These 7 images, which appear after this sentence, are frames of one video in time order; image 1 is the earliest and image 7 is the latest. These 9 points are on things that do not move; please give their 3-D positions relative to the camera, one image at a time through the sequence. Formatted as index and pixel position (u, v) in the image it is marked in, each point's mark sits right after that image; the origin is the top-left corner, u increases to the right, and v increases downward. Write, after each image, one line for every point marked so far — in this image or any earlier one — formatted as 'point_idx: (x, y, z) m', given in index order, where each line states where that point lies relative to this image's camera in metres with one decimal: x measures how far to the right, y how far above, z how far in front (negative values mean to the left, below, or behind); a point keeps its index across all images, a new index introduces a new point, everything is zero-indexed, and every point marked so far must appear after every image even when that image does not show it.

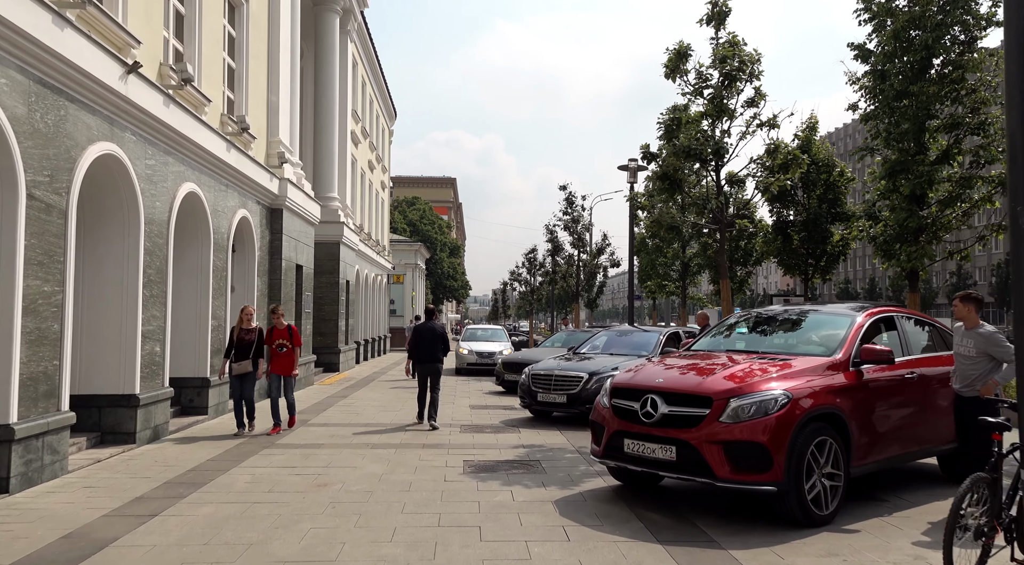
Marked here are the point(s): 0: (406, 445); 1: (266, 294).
0: (-1.3, -2.0, +9.4) m
1: (-4.8, -0.2, +14.7) m
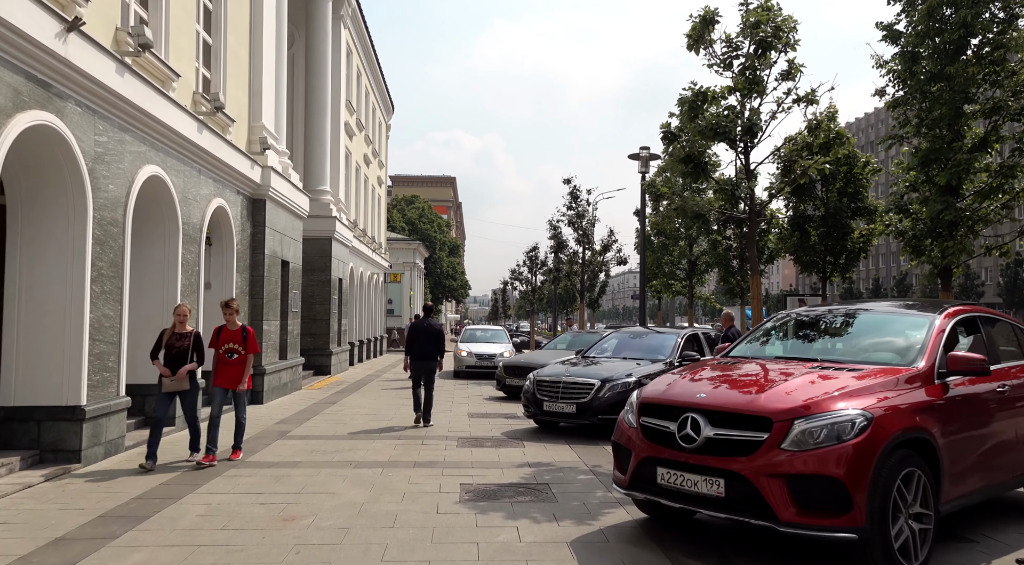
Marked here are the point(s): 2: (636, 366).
0: (-1.3, -2.0, +8.2) m
1: (-4.8, -0.2, +13.6) m
2: (+1.8, -1.2, +10.8) m
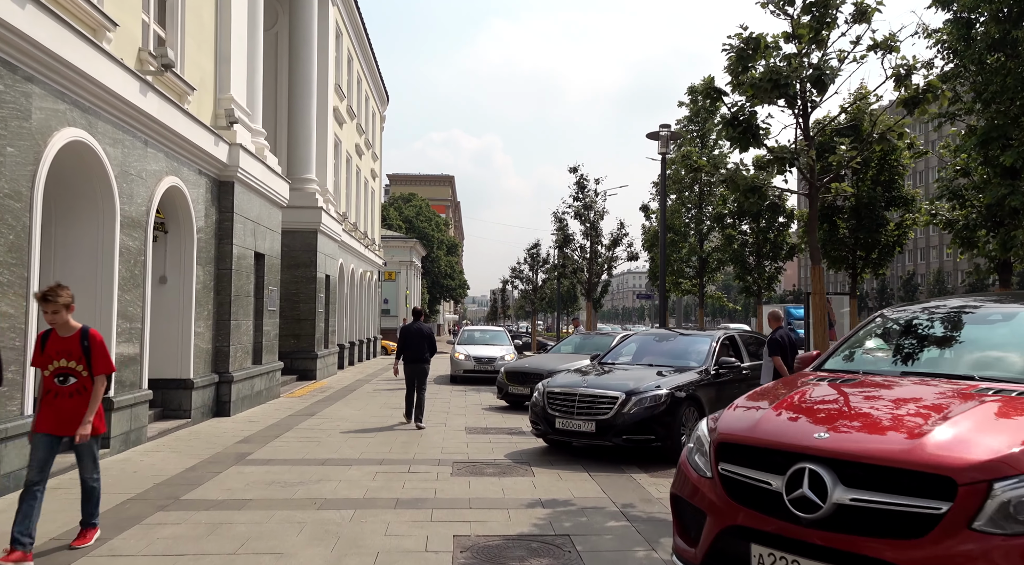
0: (-1.2, -1.9, +6.4) m
1: (-4.7, -0.1, +11.8) m
2: (+1.8, -1.1, +9.1) m
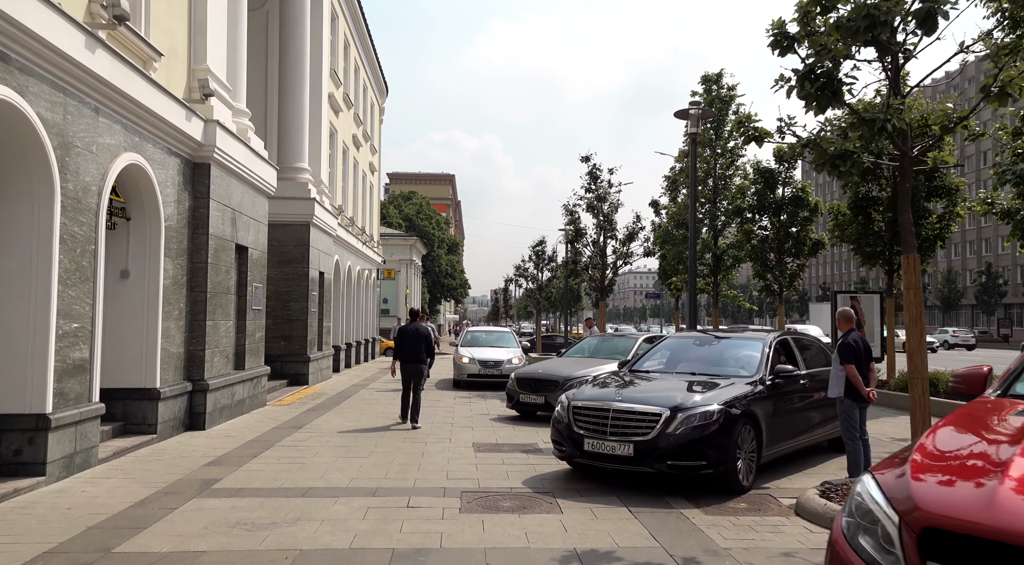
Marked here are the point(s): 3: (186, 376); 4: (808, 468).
0: (-1.0, -1.8, +5.0) m
1: (-4.6, 0.0, +10.4) m
2: (+2.0, -1.0, +7.6) m
3: (-4.6, -1.3, +10.6) m
4: (+3.2, -2.0, +8.1) m
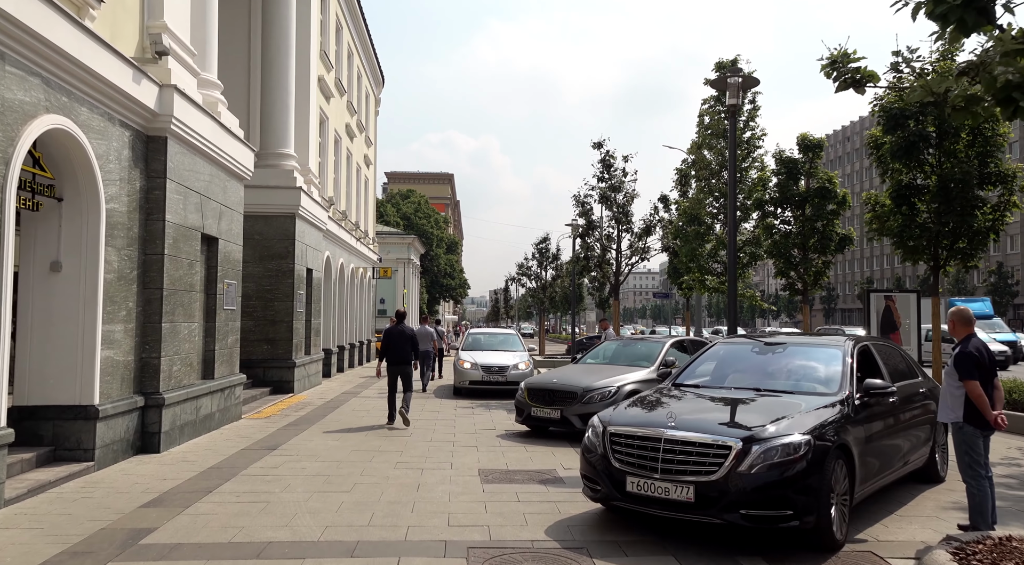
0: (-0.9, -1.8, +3.3) m
1: (-4.4, 0.0, +8.7) m
2: (+2.2, -1.0, +6.0) m
3: (-4.4, -1.3, +8.9) m
4: (+3.3, -2.0, +6.4) m
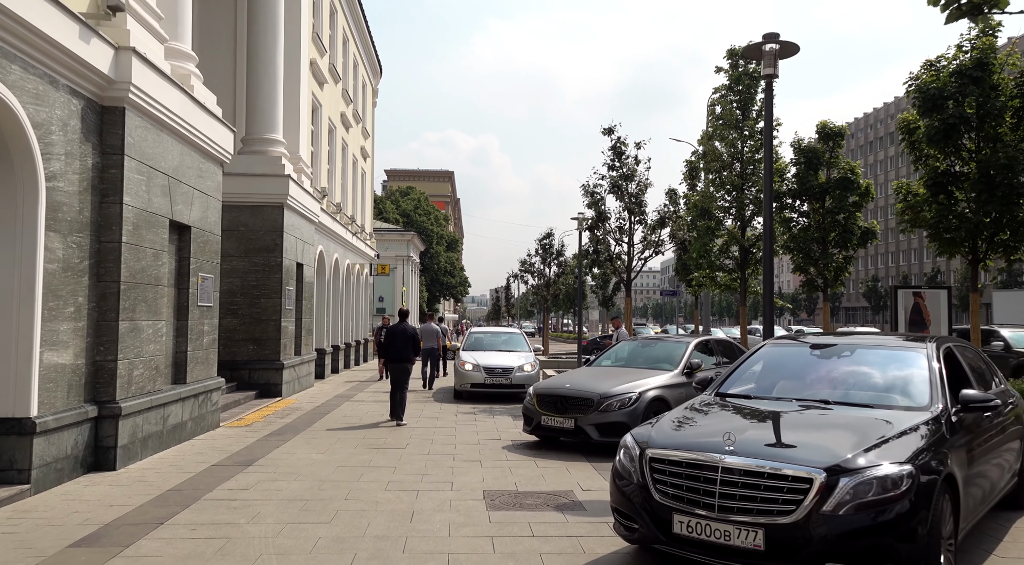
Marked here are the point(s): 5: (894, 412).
0: (-0.8, -1.7, +2.2) m
1: (-4.3, +0.1, +7.5) m
2: (+2.3, -0.9, +4.8) m
3: (-4.3, -1.2, +7.7) m
4: (+3.4, -1.9, +5.3) m
5: (+2.6, -0.9, +5.0) m
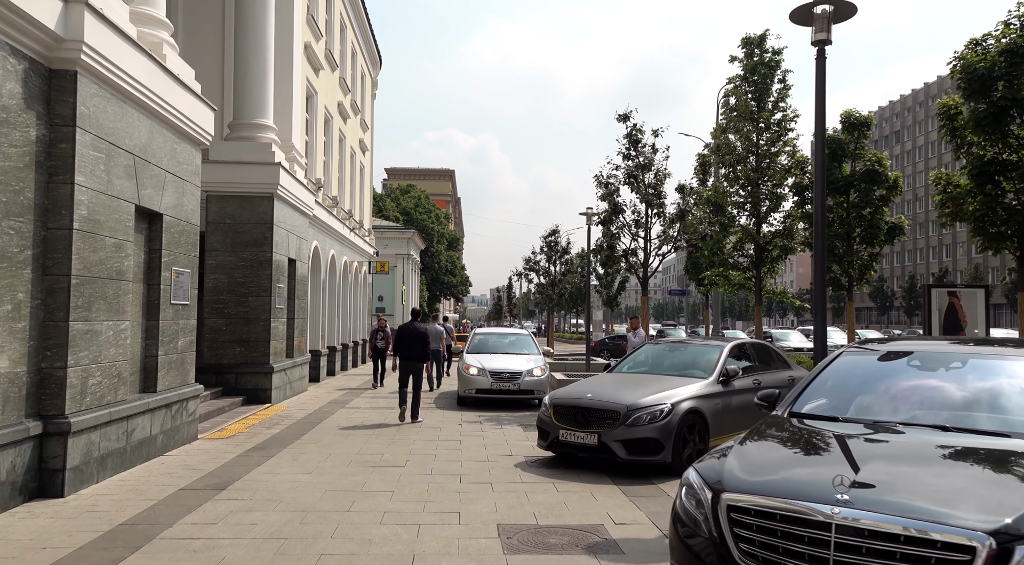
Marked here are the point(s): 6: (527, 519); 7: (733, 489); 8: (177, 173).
0: (-0.6, -1.6, +1.0) m
1: (-4.1, +0.2, +6.4) m
2: (+2.4, -0.8, +3.6) m
3: (-4.2, -1.1, +6.6) m
4: (+3.6, -1.8, +4.1) m
5: (+2.8, -0.8, +3.8) m
6: (+0.1, -1.9, +6.2) m
7: (+1.1, -1.0, +3.6) m
8: (-4.1, +1.4, +9.3) m
